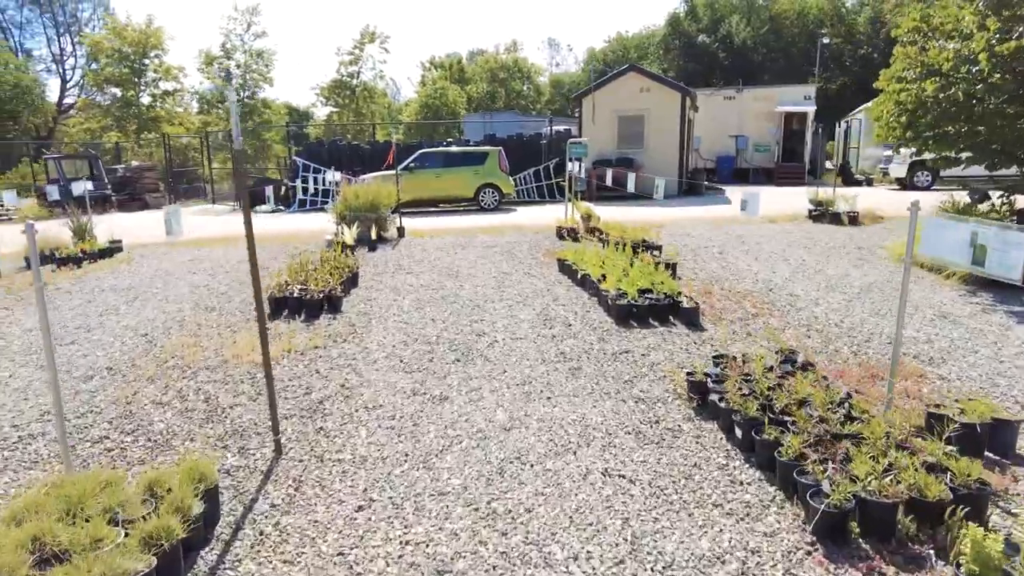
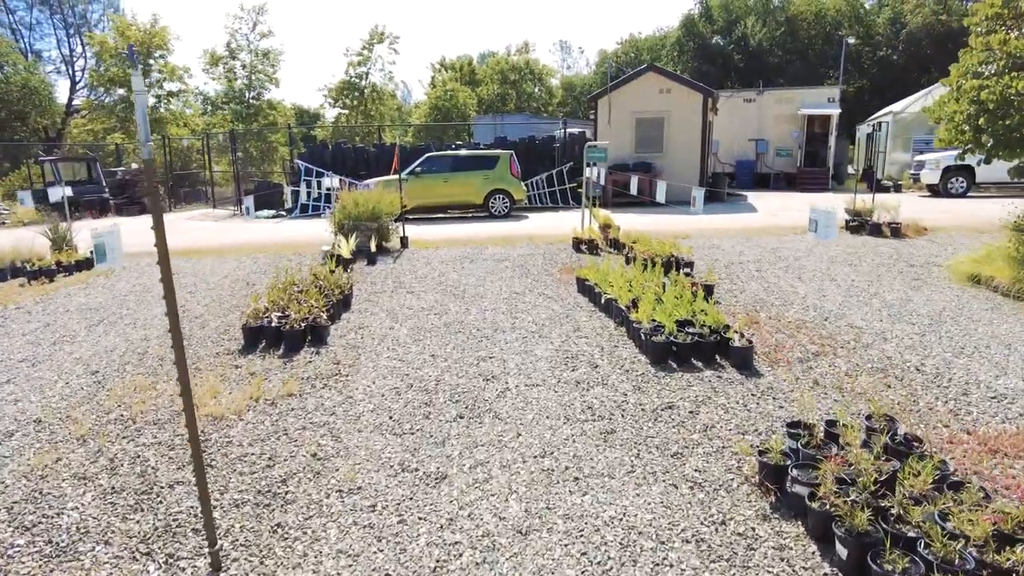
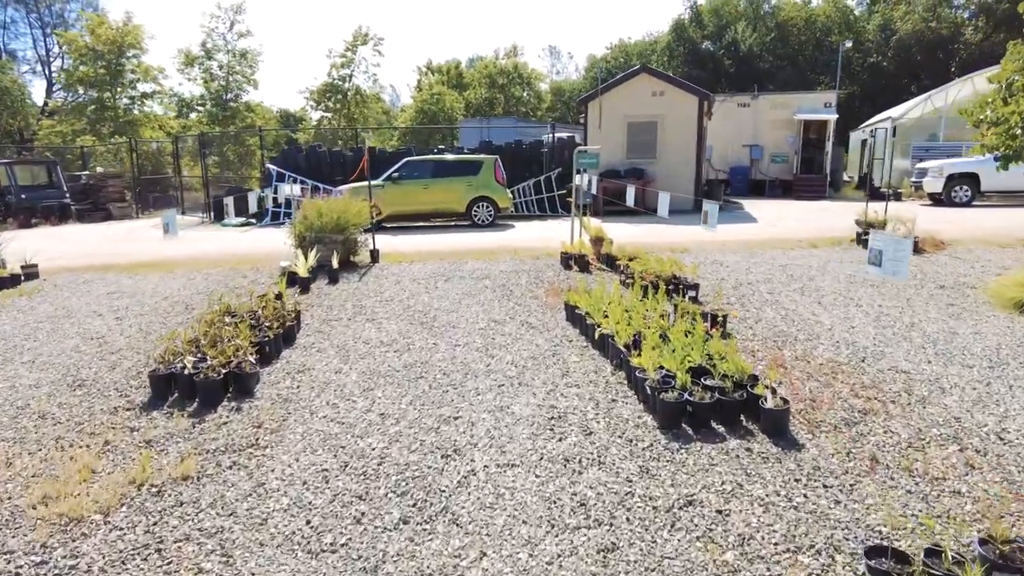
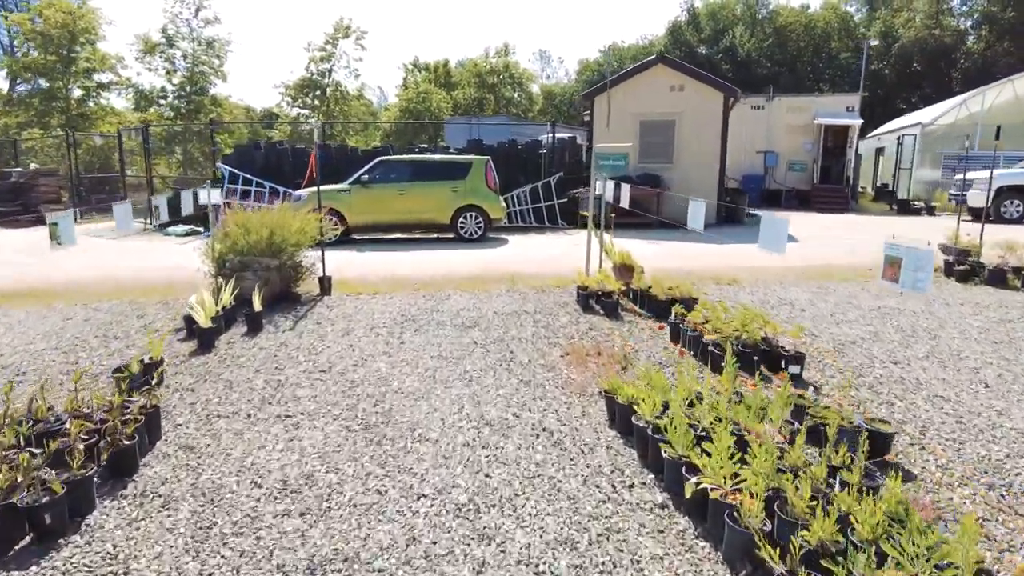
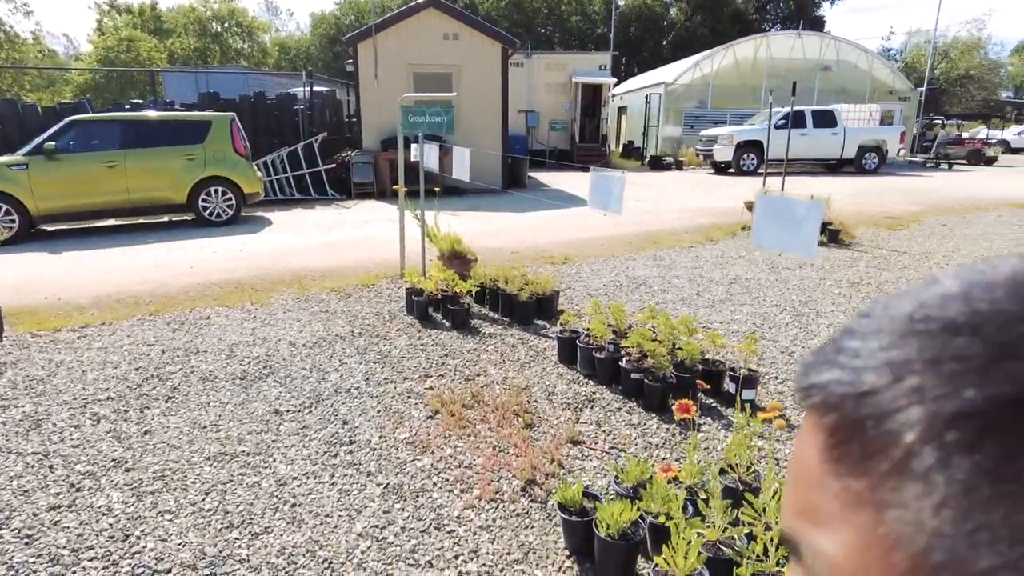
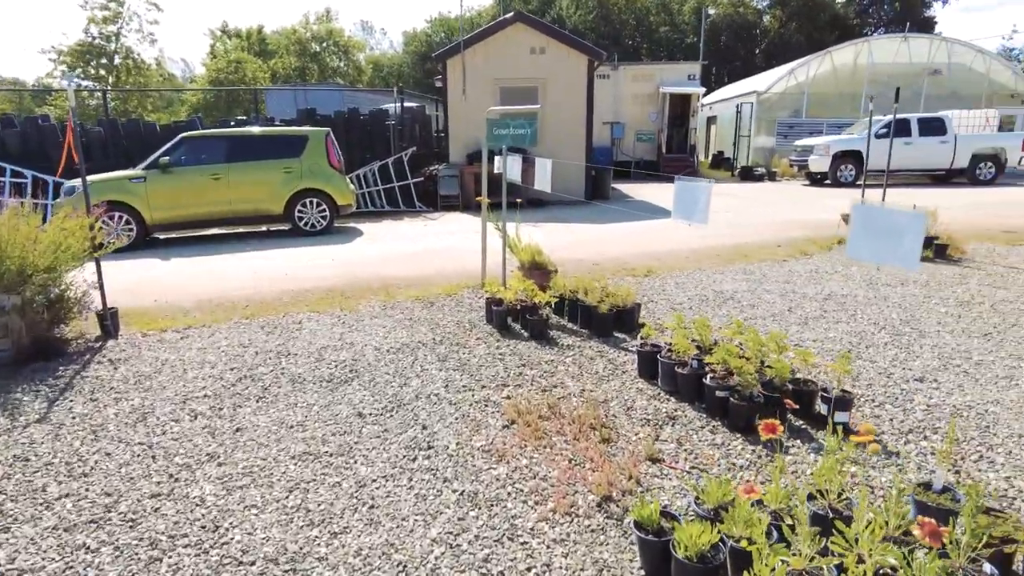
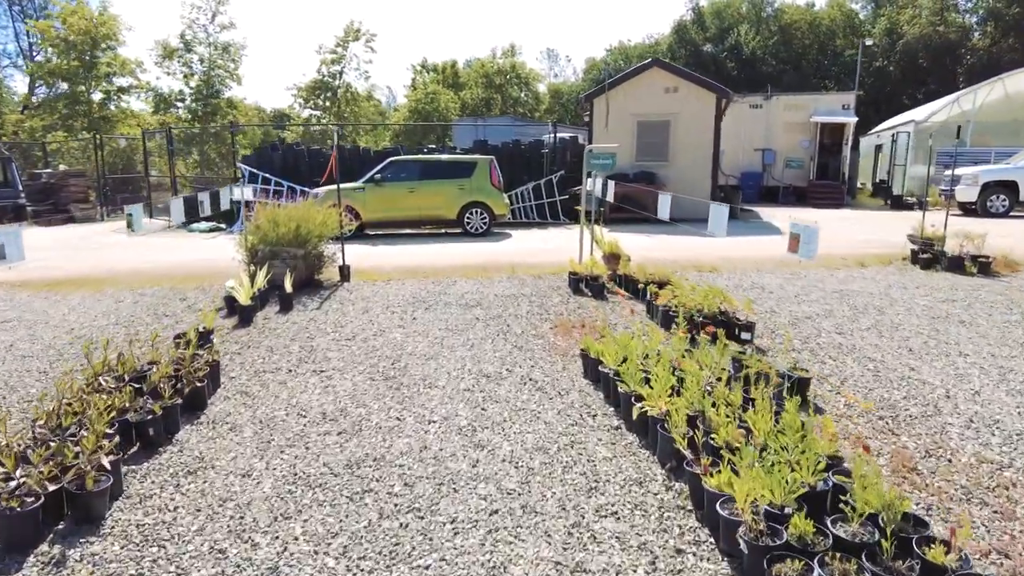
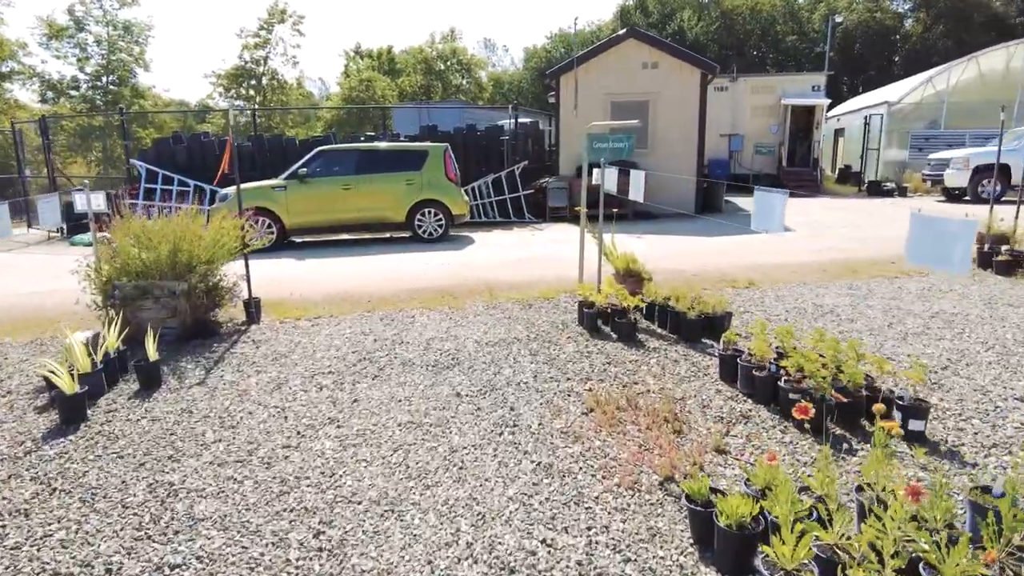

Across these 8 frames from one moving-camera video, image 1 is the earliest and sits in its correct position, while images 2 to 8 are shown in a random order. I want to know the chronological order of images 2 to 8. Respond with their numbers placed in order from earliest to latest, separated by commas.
2, 3, 7, 4, 8, 6, 5
